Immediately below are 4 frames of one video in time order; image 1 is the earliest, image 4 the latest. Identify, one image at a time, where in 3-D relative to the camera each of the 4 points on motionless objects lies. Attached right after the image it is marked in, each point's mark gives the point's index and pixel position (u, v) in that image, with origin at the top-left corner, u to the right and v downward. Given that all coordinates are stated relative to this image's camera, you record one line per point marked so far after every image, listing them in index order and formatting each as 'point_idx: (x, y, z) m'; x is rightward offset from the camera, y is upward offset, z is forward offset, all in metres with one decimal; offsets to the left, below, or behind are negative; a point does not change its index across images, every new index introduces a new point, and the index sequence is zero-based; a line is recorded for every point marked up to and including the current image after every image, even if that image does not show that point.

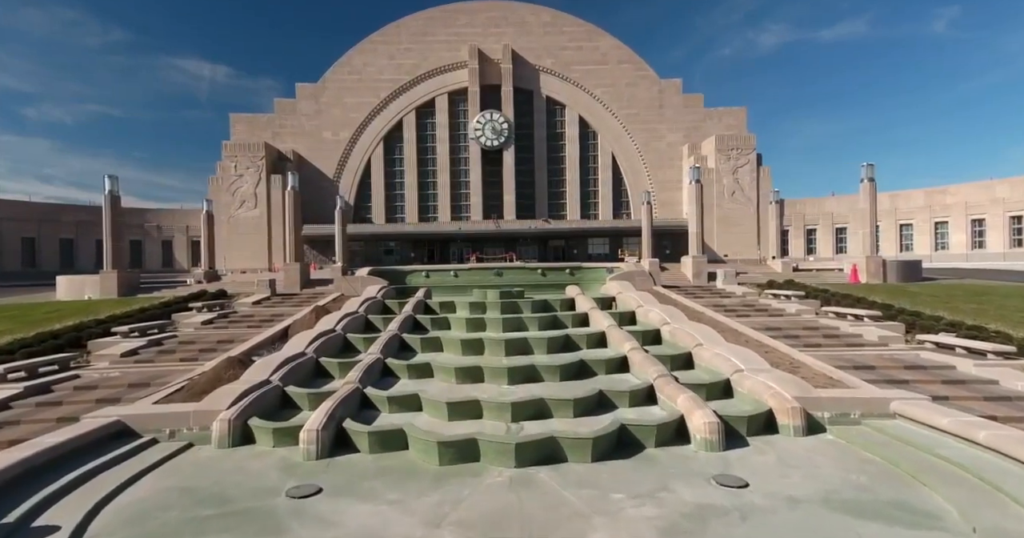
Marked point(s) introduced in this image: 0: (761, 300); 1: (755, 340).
0: (+7.3, -0.9, +16.0) m
1: (+5.0, -1.5, +11.2) m
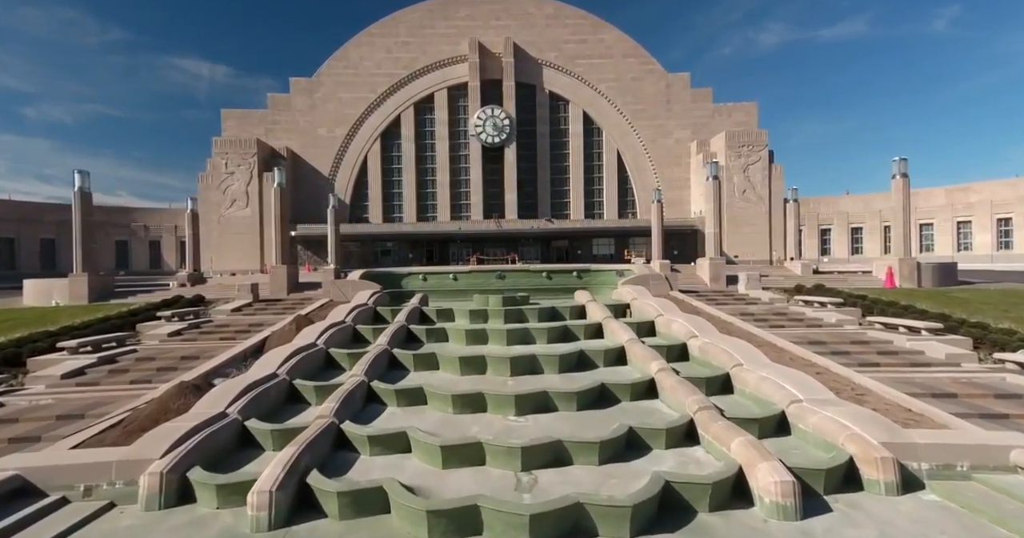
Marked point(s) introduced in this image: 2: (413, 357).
0: (+7.5, -1.0, +14.5) m
1: (+5.1, -1.6, +9.6) m
2: (-1.9, -1.7, +10.3) m
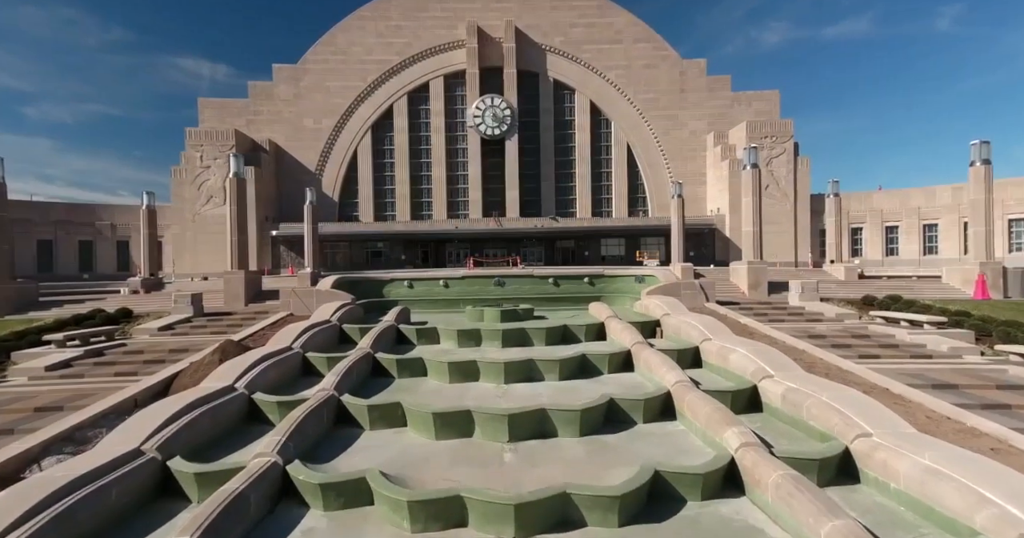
0: (+7.5, -1.2, +11.2) m
1: (+5.1, -1.7, +6.4) m
2: (-1.9, -1.8, +7.1) m
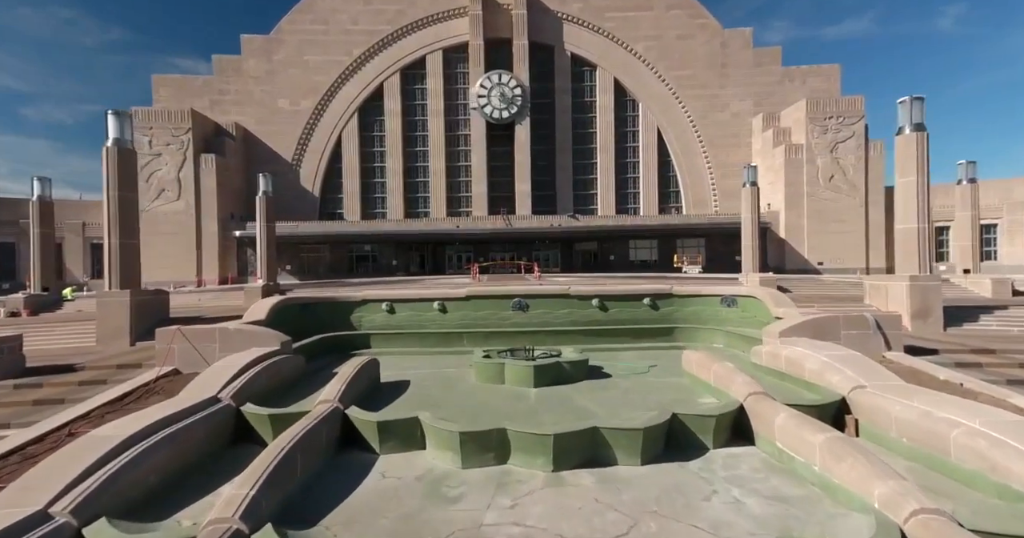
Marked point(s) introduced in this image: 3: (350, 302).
0: (+8.1, -1.6, +5.2) m
1: (+5.7, -2.1, +0.4) m
2: (-1.3, -2.2, +1.1) m
3: (-3.5, -0.7, +11.6) m
